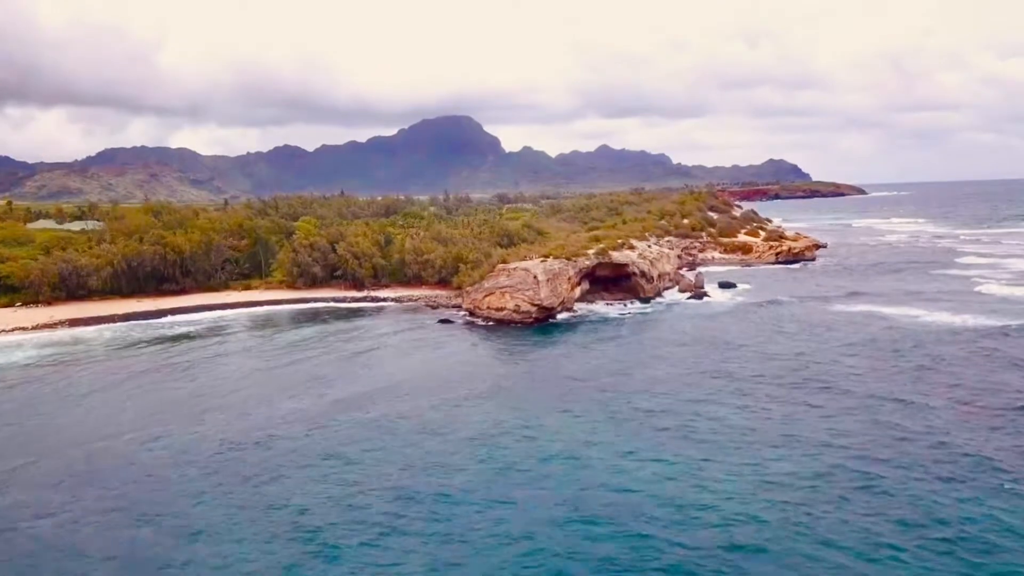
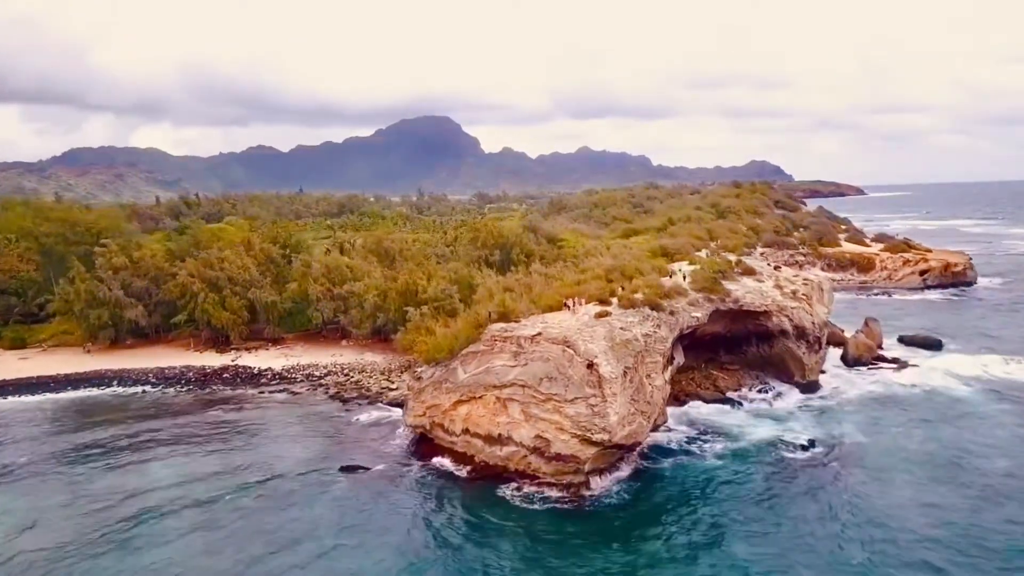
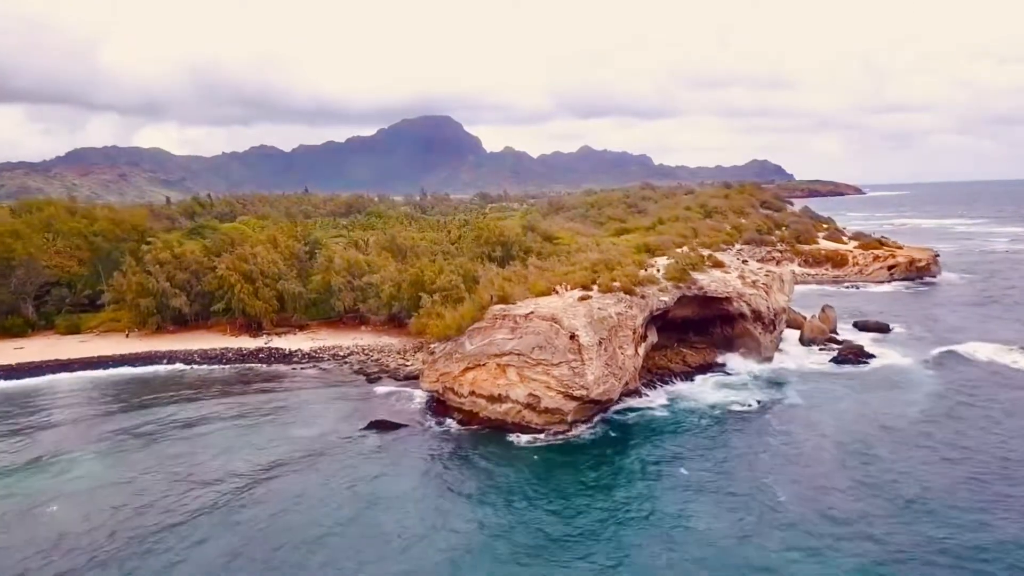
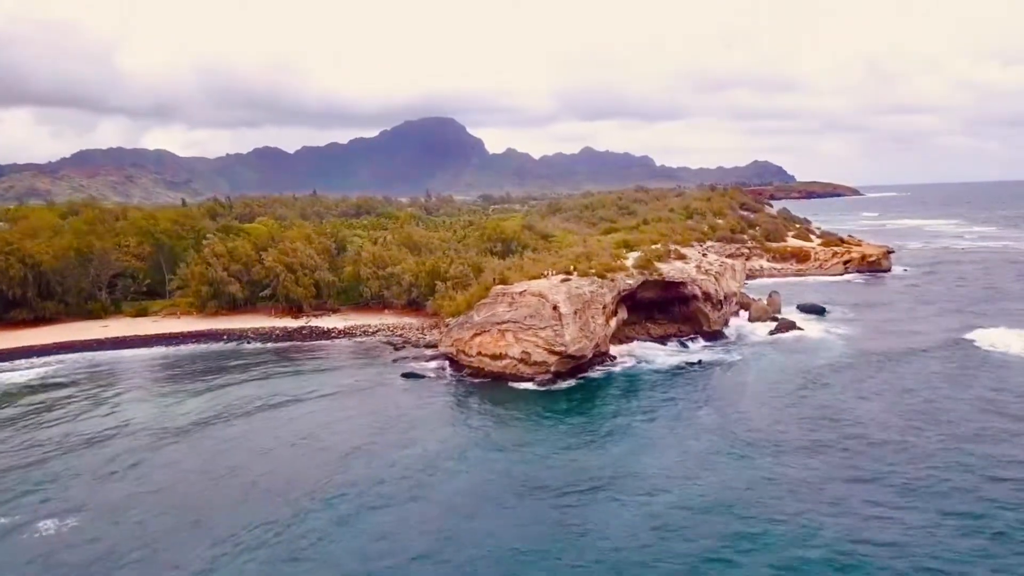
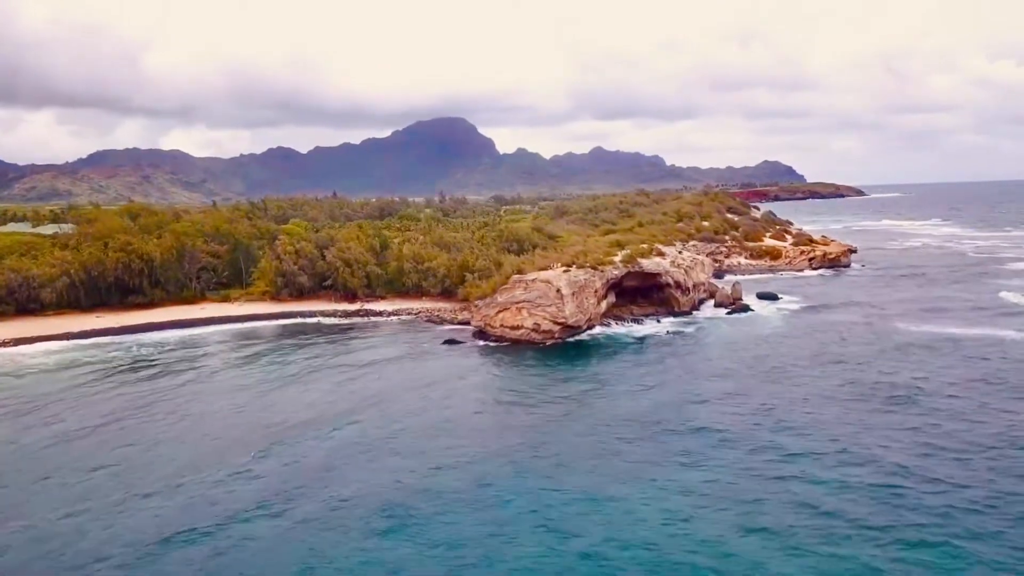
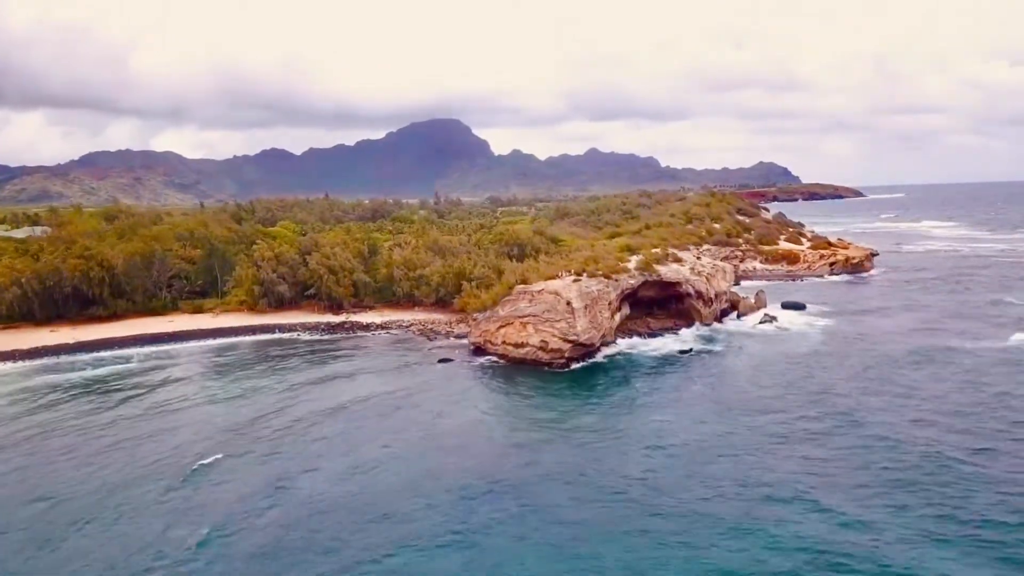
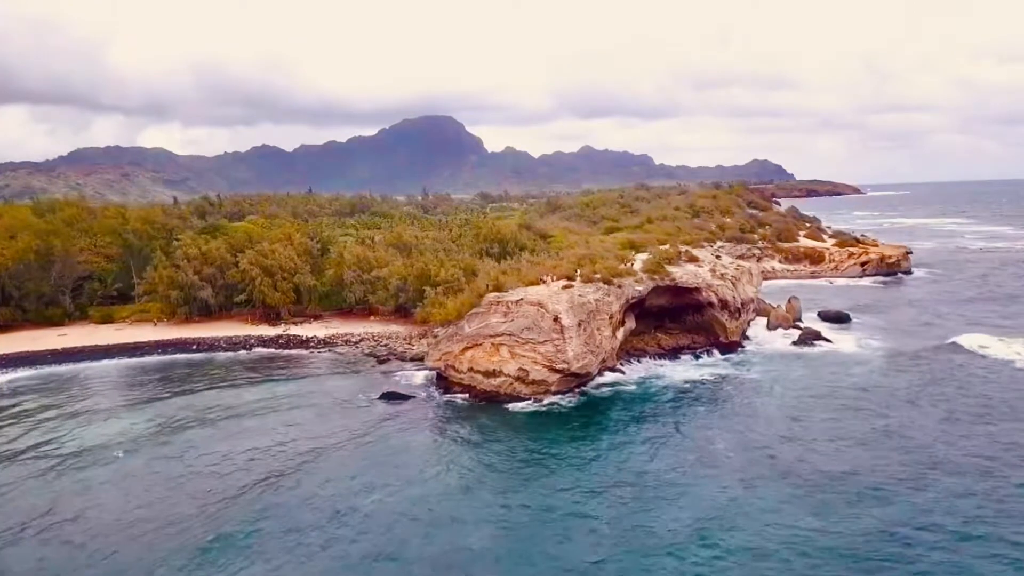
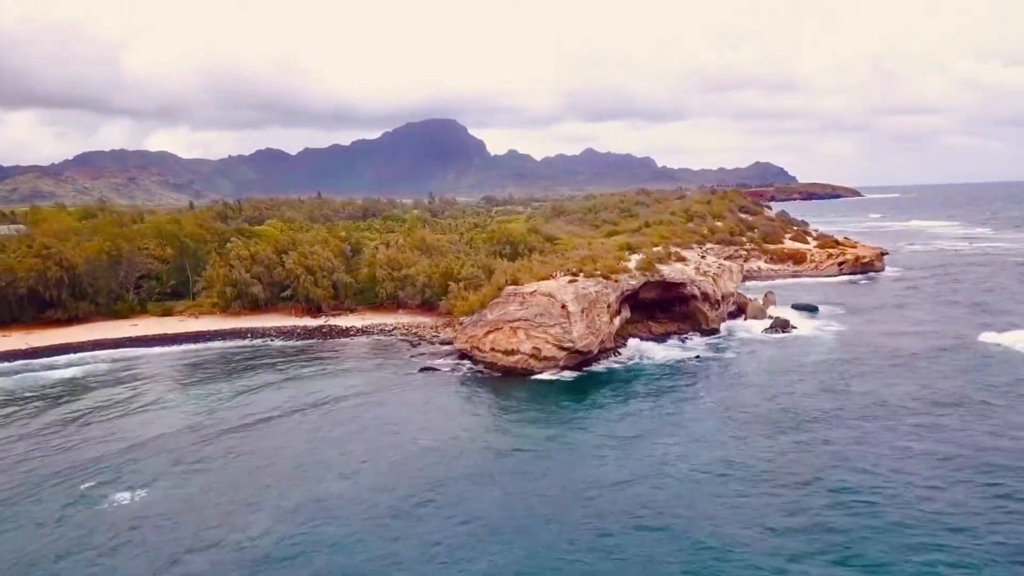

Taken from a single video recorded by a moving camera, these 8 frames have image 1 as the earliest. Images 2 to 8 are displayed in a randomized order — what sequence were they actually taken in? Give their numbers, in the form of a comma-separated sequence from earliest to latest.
5, 6, 8, 4, 7, 3, 2
